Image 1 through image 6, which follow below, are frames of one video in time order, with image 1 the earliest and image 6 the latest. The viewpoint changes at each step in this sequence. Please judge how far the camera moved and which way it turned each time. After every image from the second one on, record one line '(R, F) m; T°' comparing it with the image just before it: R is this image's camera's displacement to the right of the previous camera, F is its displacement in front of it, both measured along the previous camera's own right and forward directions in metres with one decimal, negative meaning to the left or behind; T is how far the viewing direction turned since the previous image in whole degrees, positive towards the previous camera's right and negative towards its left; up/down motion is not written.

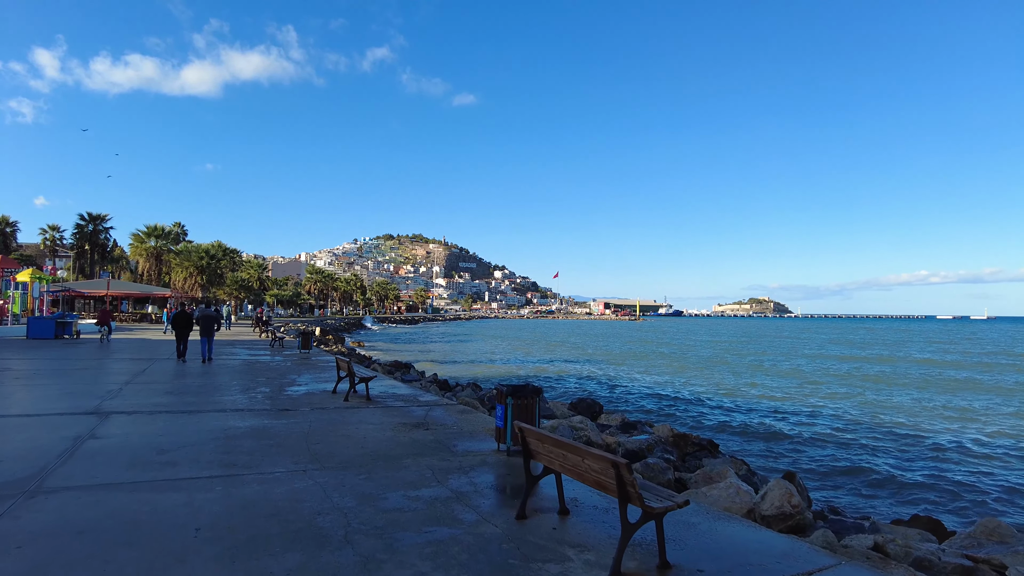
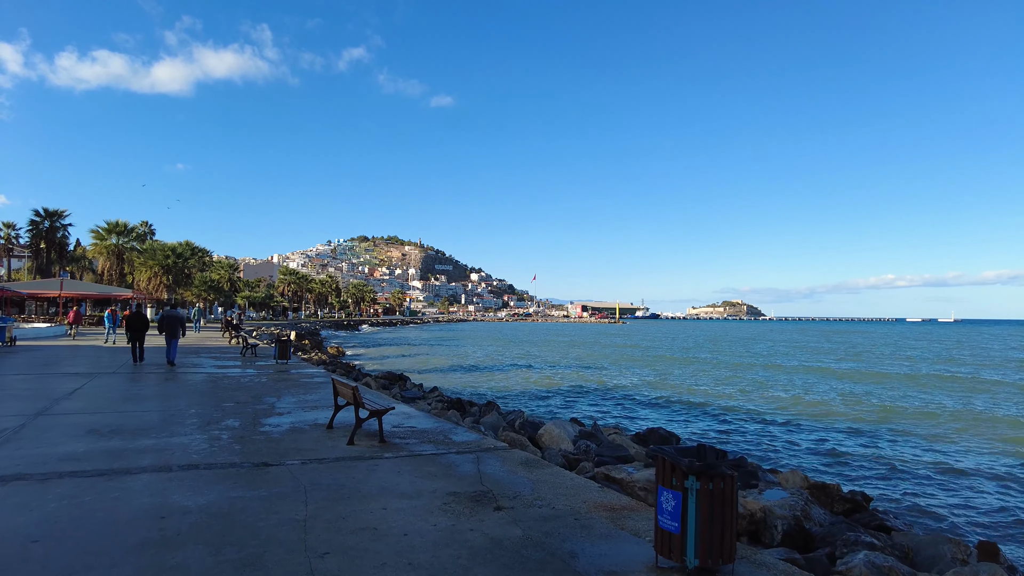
(-1.2, +2.9) m; +2°
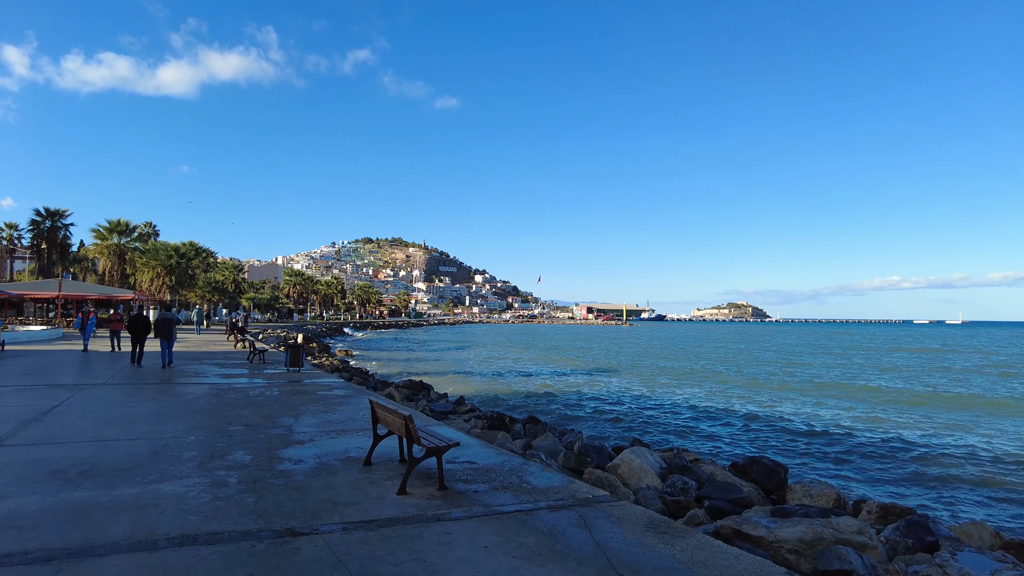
(-0.9, +1.8) m; 0°
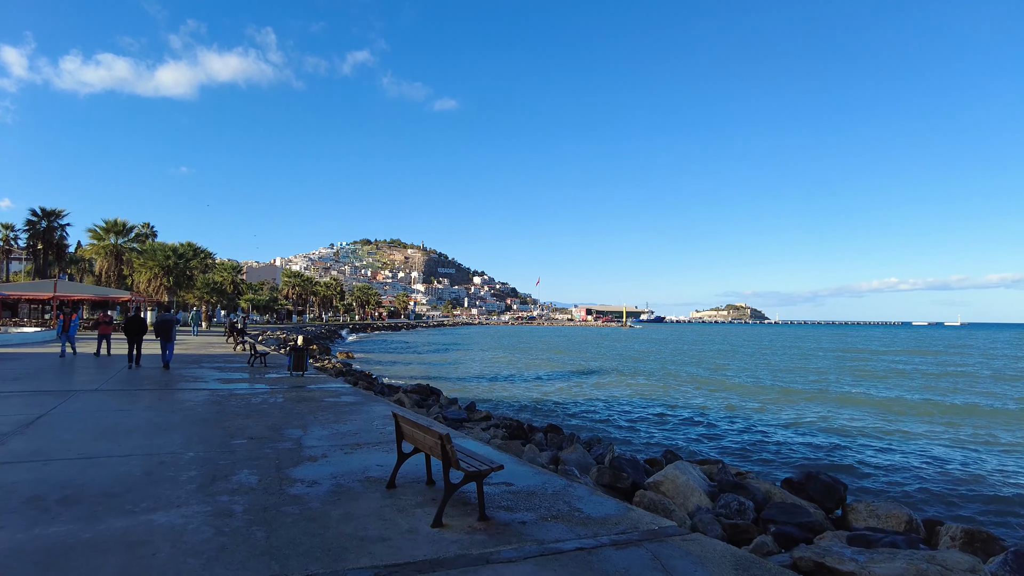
(-0.4, +0.8) m; 0°
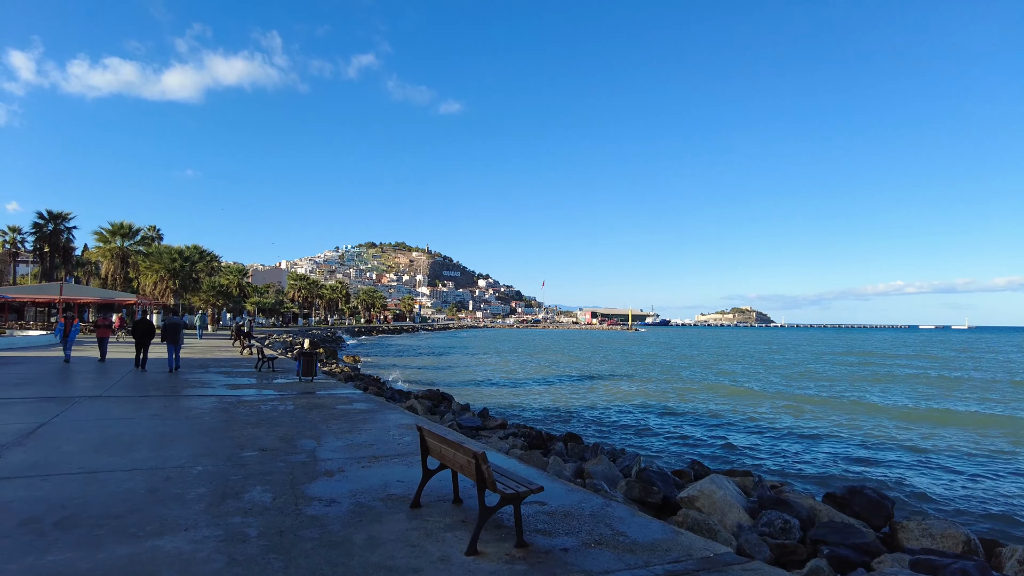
(-0.3, +0.4) m; 0°
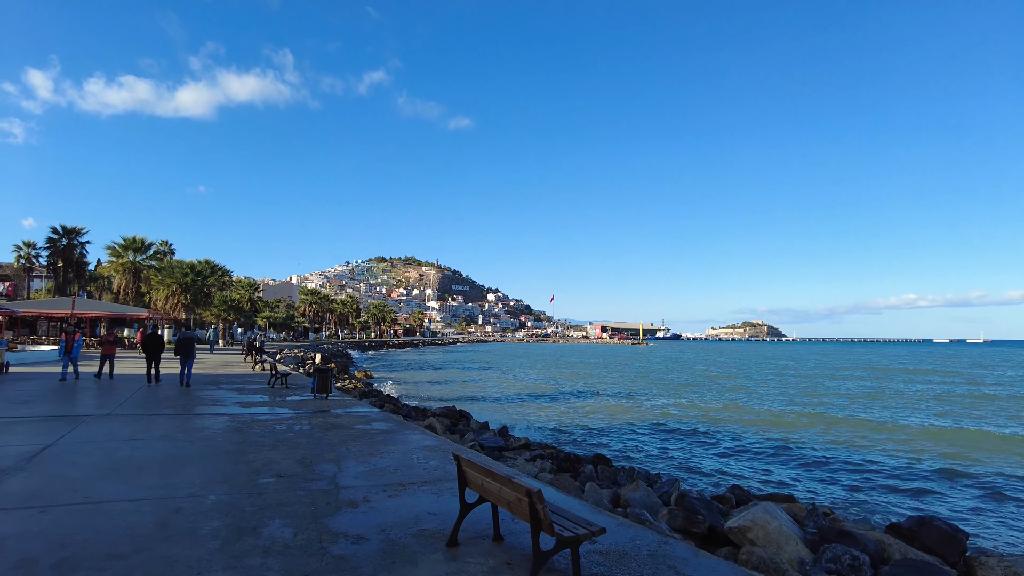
(-0.3, +0.5) m; -1°
